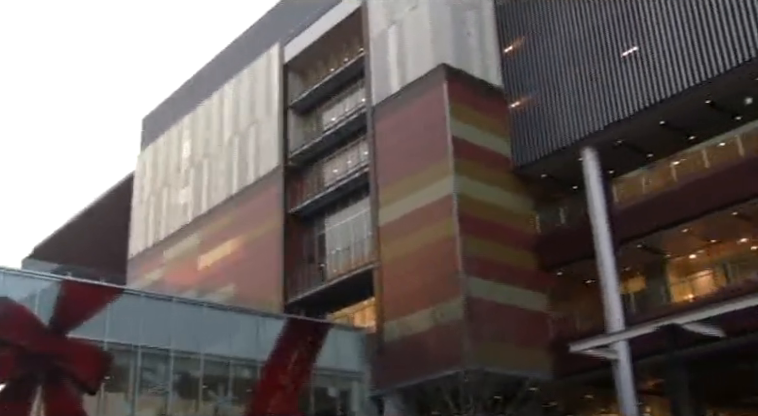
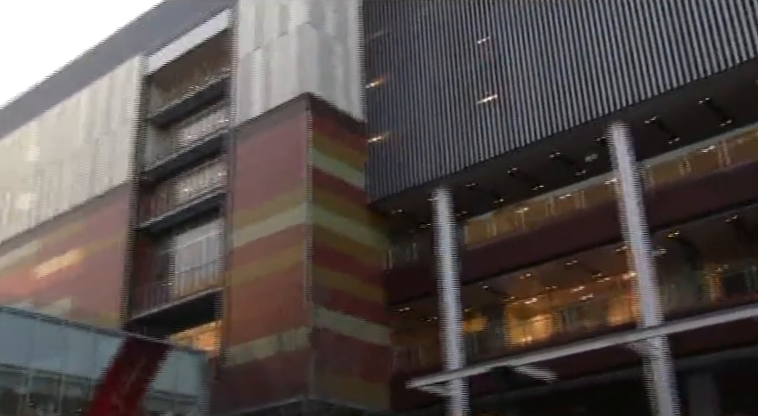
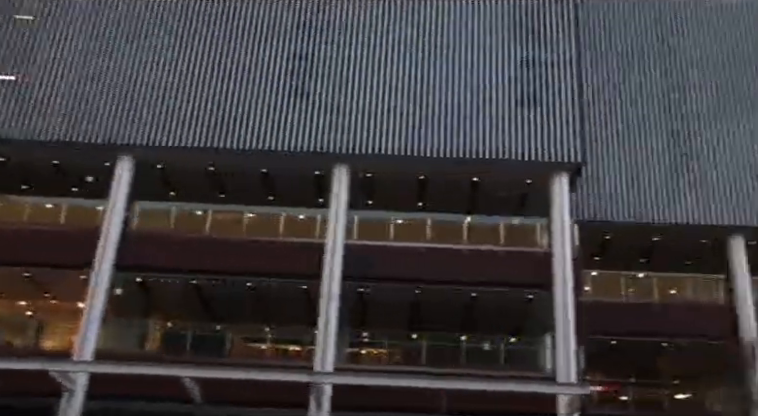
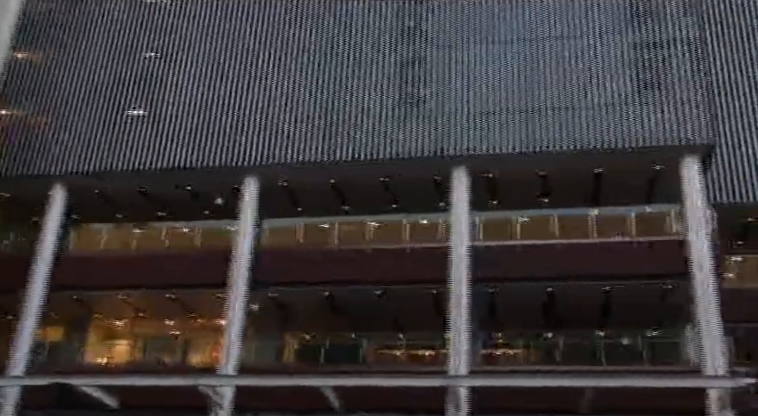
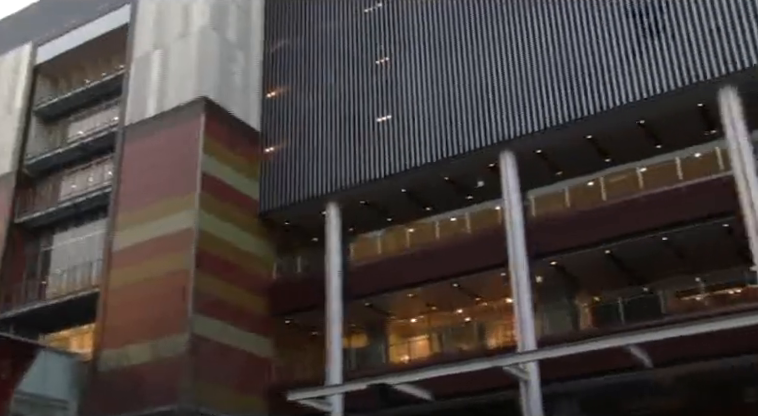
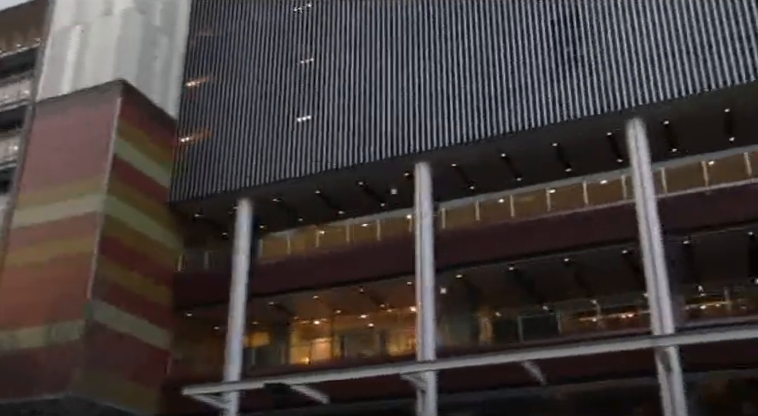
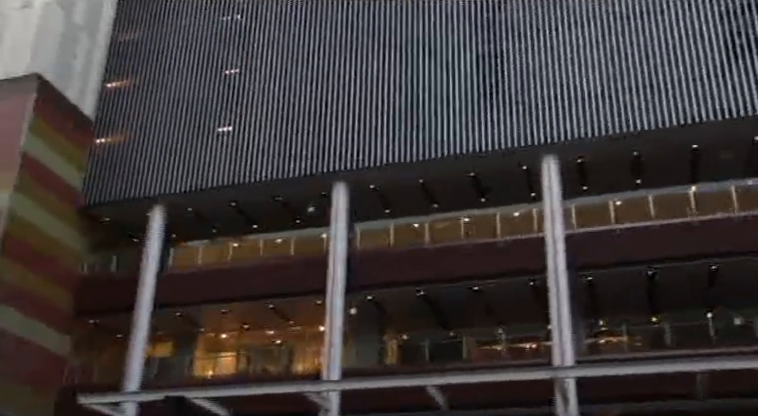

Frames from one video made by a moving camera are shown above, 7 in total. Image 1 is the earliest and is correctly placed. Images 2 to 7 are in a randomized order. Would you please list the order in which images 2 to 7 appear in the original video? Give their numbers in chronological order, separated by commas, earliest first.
2, 5, 6, 7, 4, 3
